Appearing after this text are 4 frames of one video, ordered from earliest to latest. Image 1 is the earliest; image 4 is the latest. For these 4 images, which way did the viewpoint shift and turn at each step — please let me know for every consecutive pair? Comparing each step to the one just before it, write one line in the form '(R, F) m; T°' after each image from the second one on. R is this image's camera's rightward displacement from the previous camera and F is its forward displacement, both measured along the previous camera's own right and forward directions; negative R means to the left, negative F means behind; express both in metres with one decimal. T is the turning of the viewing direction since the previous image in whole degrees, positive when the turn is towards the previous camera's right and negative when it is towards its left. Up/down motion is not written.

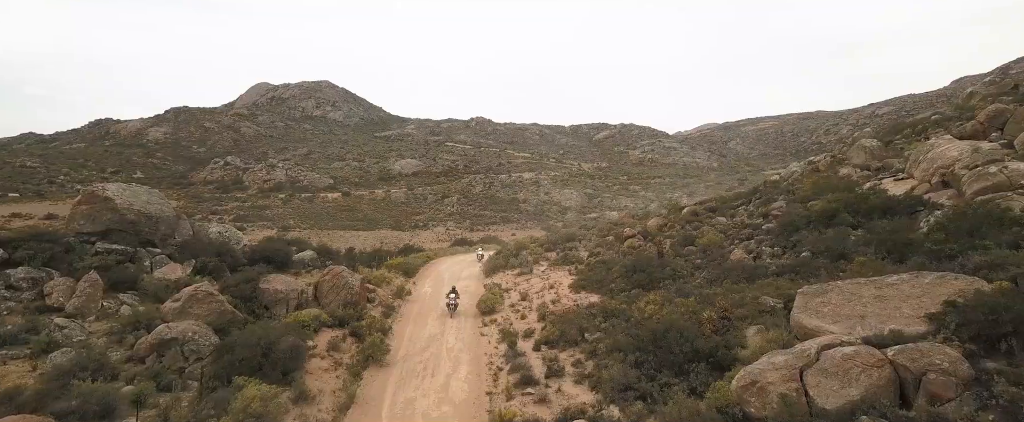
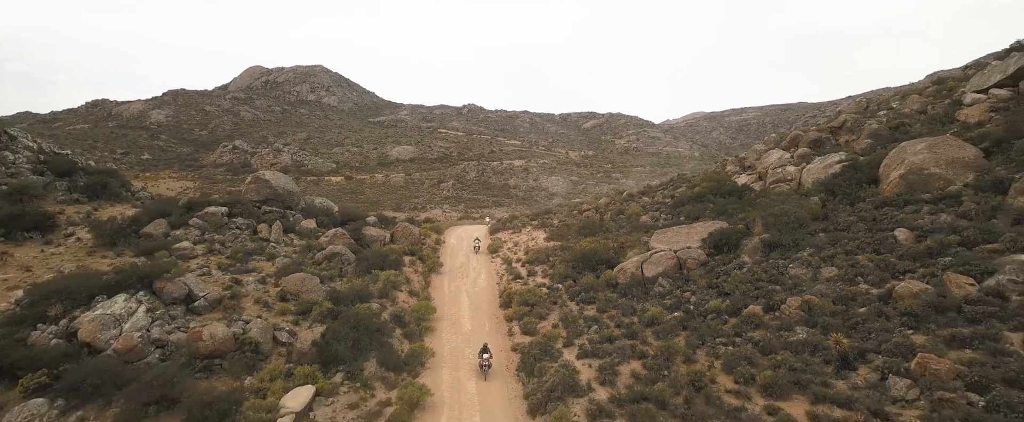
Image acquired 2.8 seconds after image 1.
(-0.5, -10.8) m; +1°
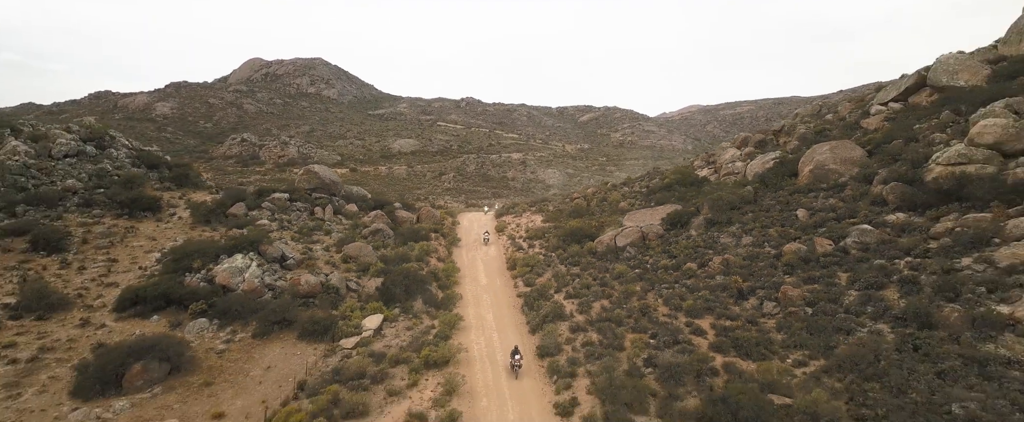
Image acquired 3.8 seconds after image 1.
(-0.4, -6.0) m; 0°
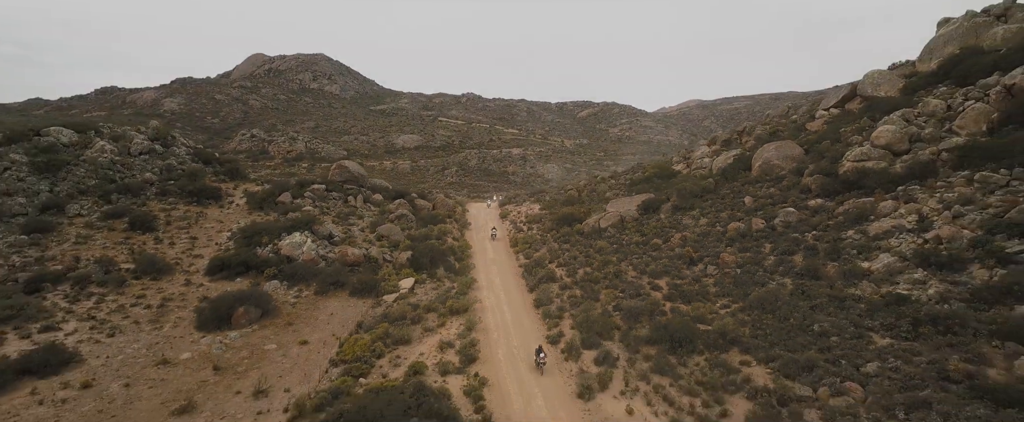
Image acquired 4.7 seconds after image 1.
(-0.1, -5.3) m; 0°
